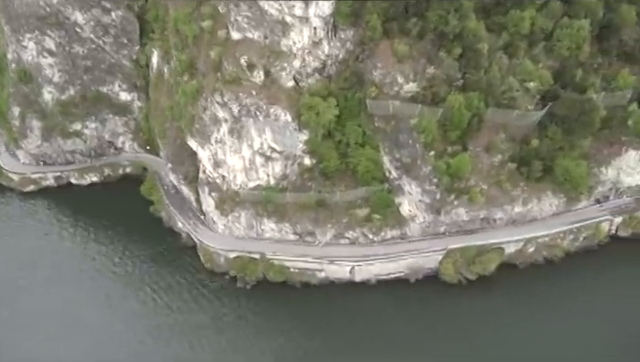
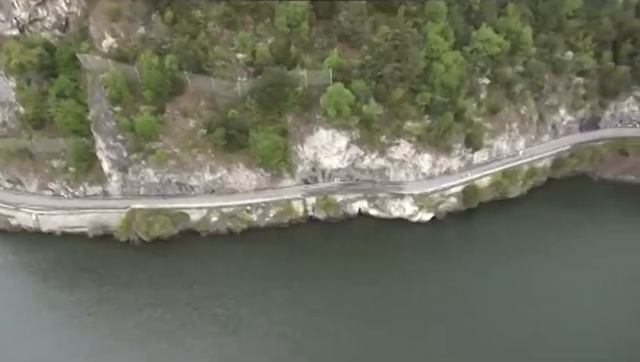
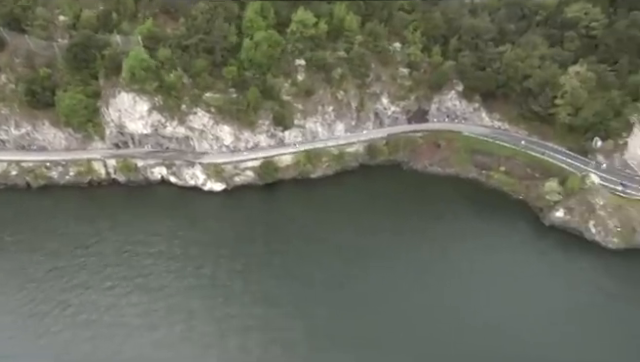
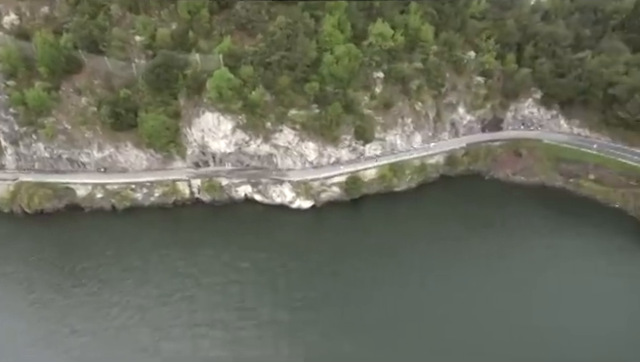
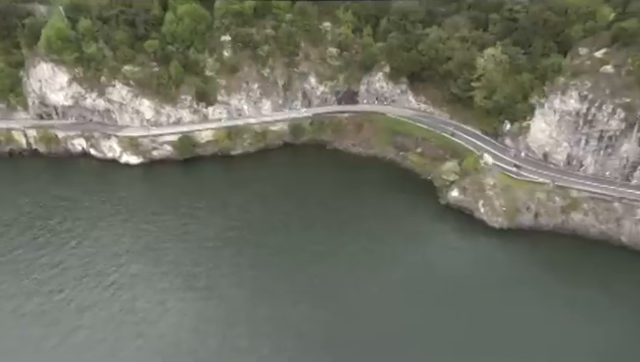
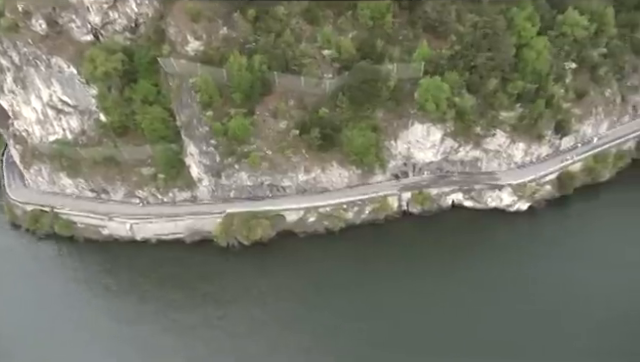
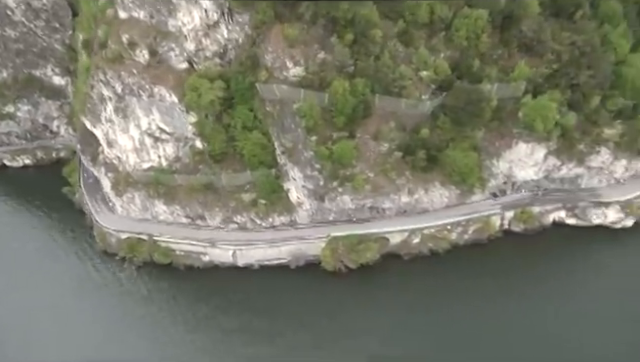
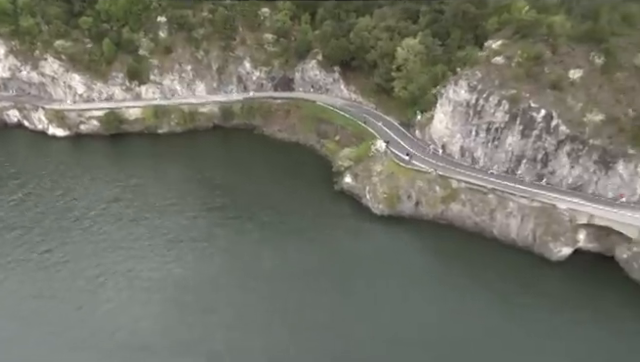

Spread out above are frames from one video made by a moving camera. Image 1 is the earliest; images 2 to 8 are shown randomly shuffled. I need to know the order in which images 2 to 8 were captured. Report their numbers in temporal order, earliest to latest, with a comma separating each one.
7, 6, 2, 4, 3, 5, 8
